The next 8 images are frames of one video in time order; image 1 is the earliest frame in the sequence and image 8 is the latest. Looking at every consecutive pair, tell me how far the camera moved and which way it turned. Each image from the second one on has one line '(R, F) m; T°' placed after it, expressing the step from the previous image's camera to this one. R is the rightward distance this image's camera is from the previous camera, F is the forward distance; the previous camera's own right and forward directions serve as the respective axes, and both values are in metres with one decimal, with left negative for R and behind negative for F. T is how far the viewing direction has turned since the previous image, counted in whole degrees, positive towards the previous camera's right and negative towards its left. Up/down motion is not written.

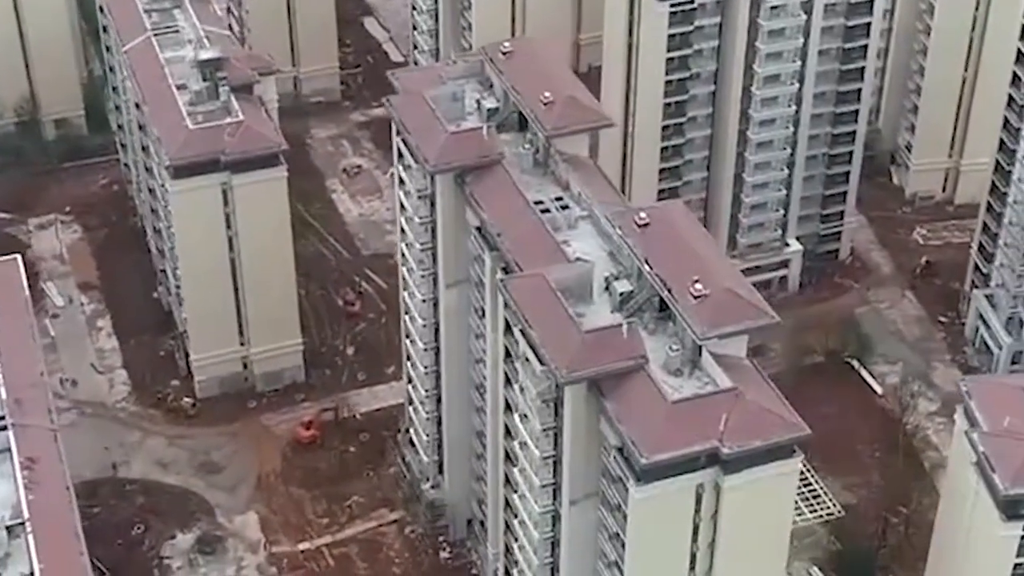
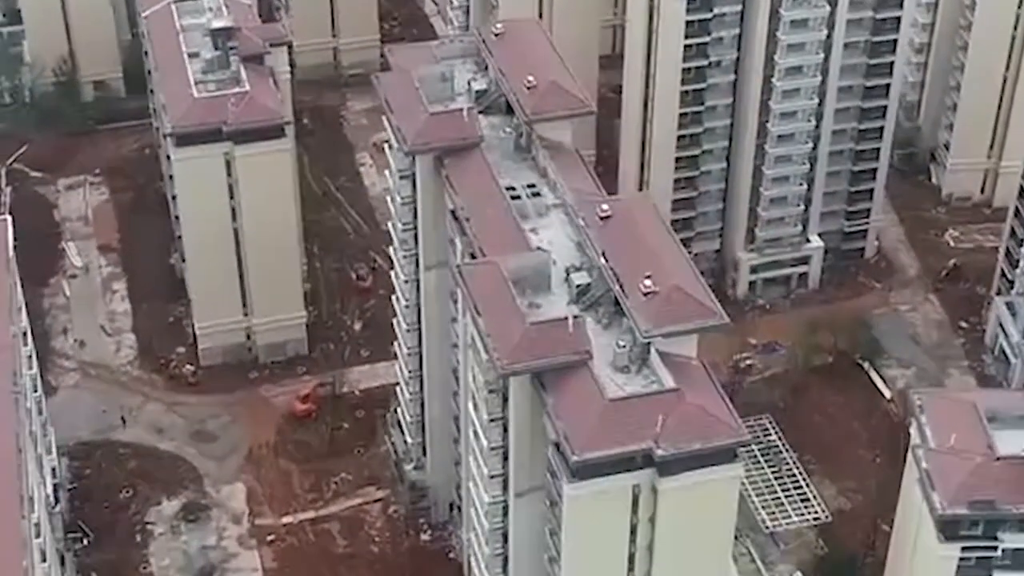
(+4.5, +0.9) m; -4°
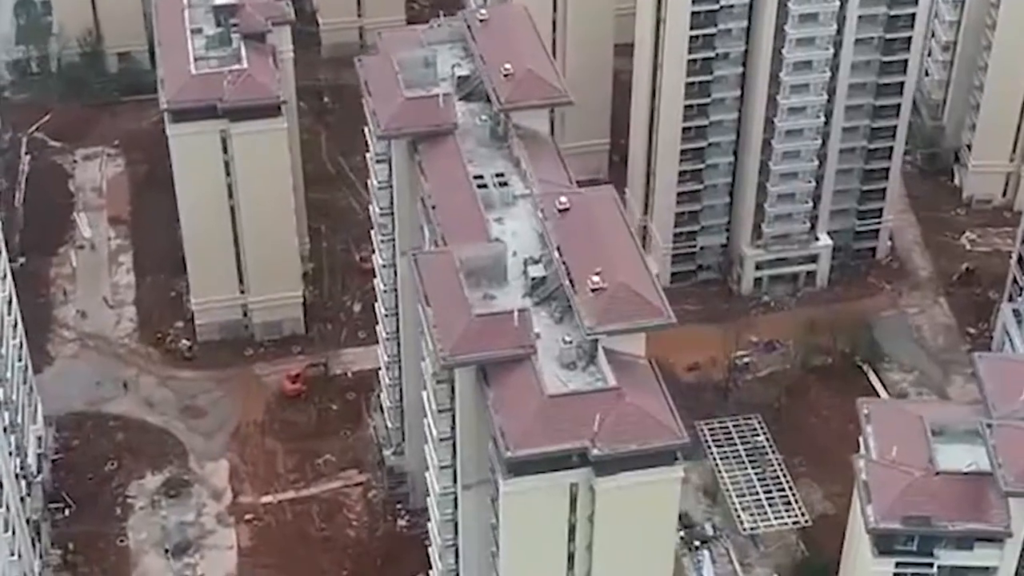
(+3.7, +0.6) m; -3°
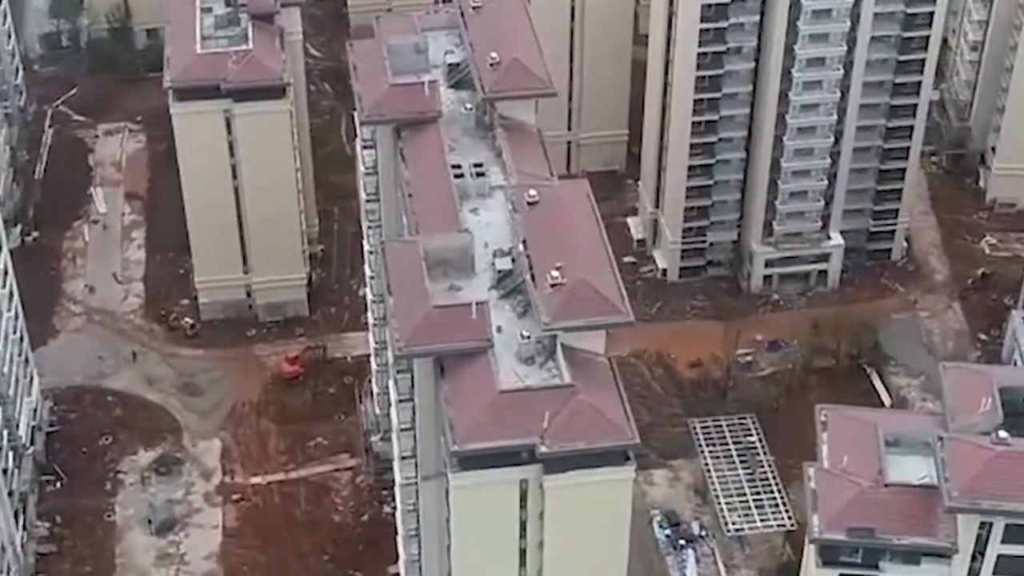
(+3.1, +0.5) m; -3°
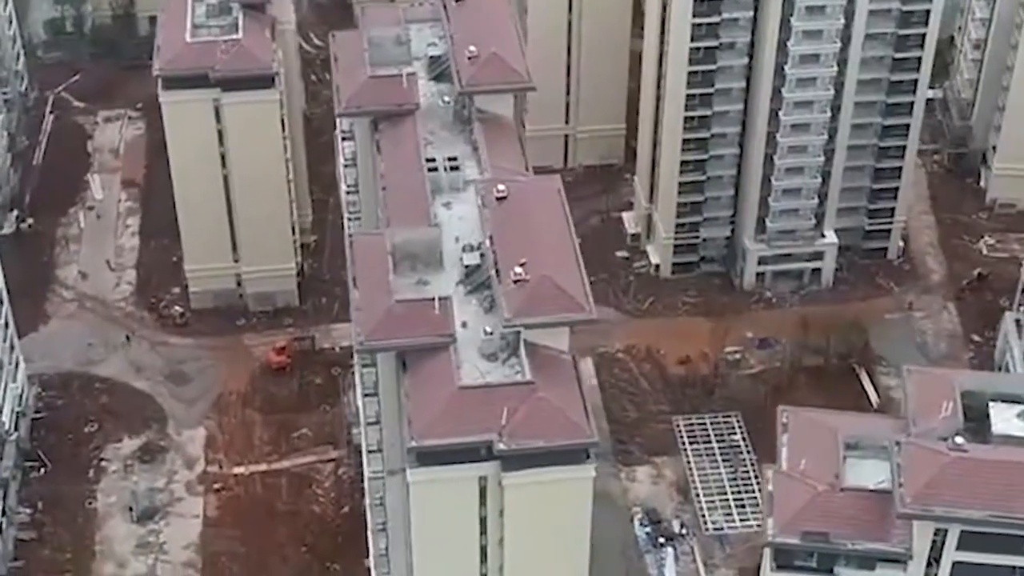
(+1.8, +0.3) m; -1°
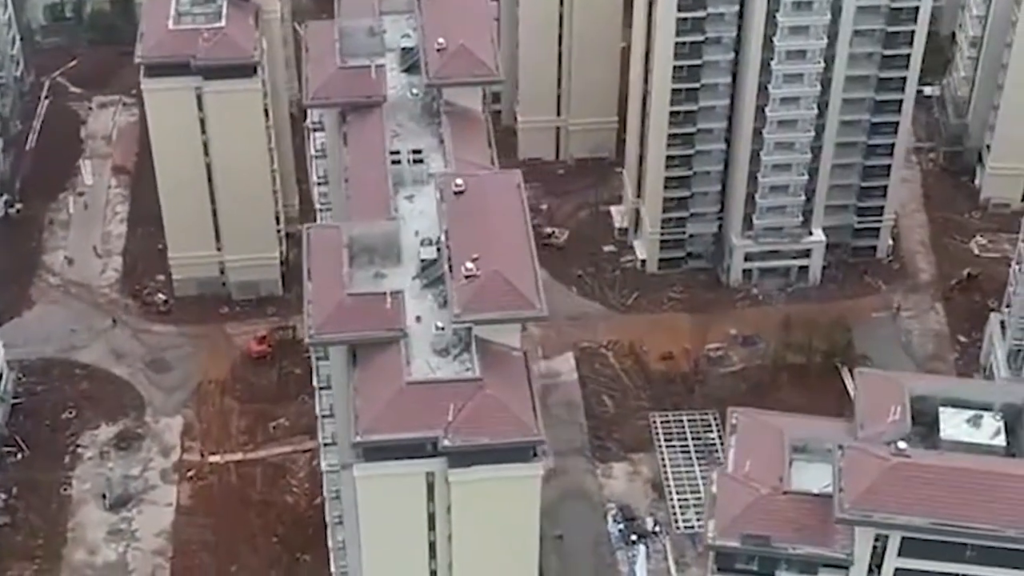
(+2.1, +0.3) m; -1°
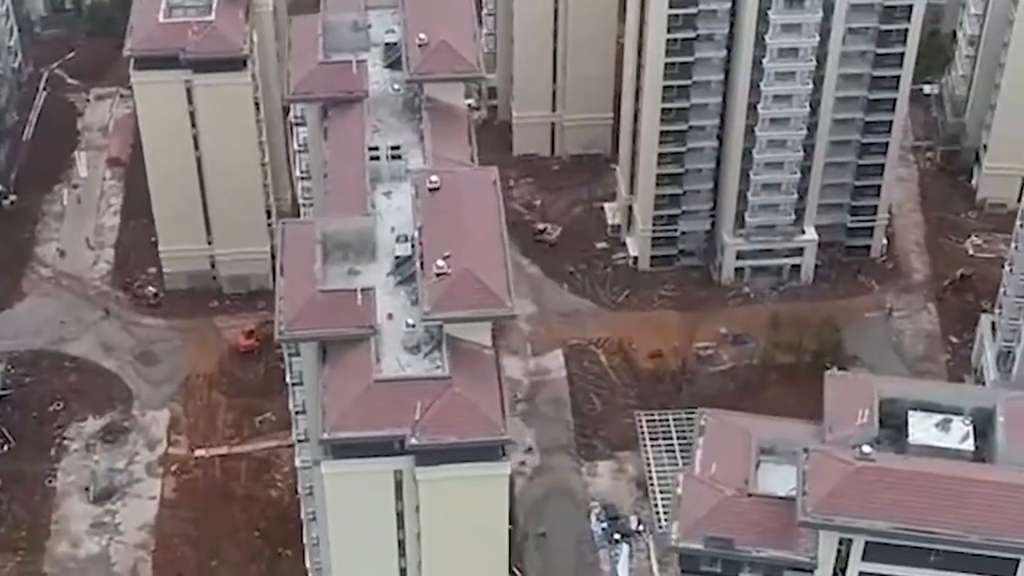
(+1.3, +0.2) m; -1°
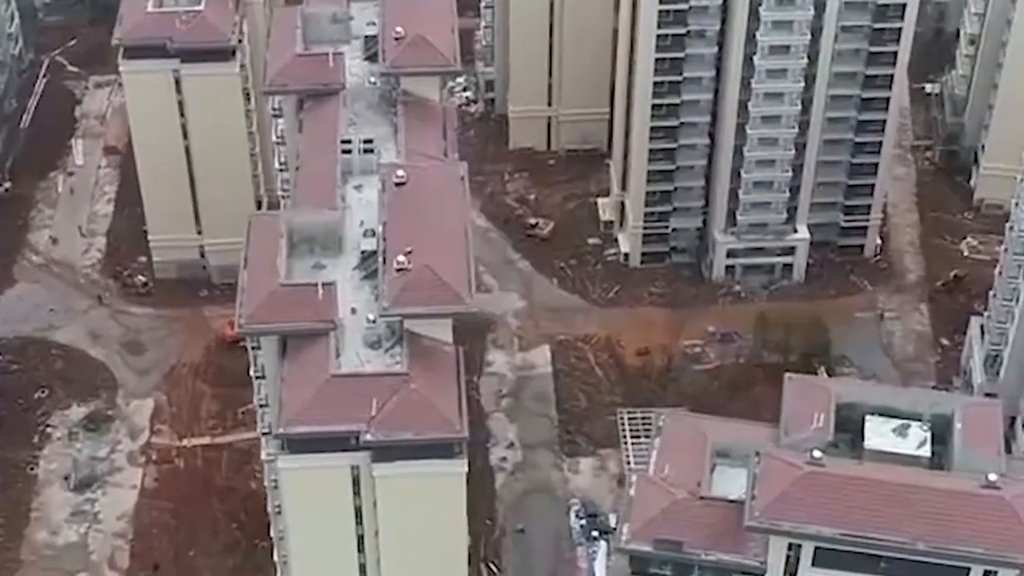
(+1.8, +0.2) m; -1°
